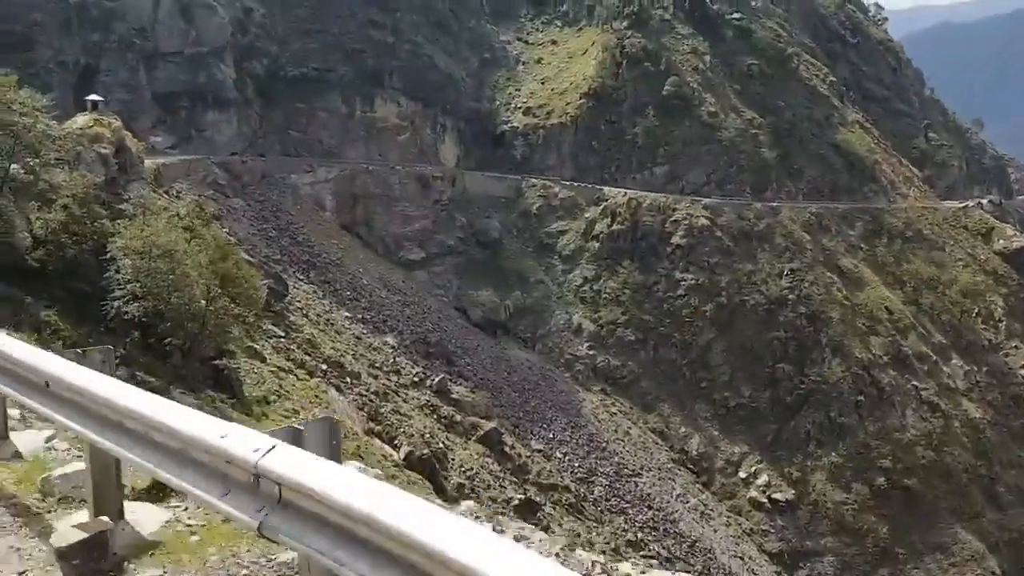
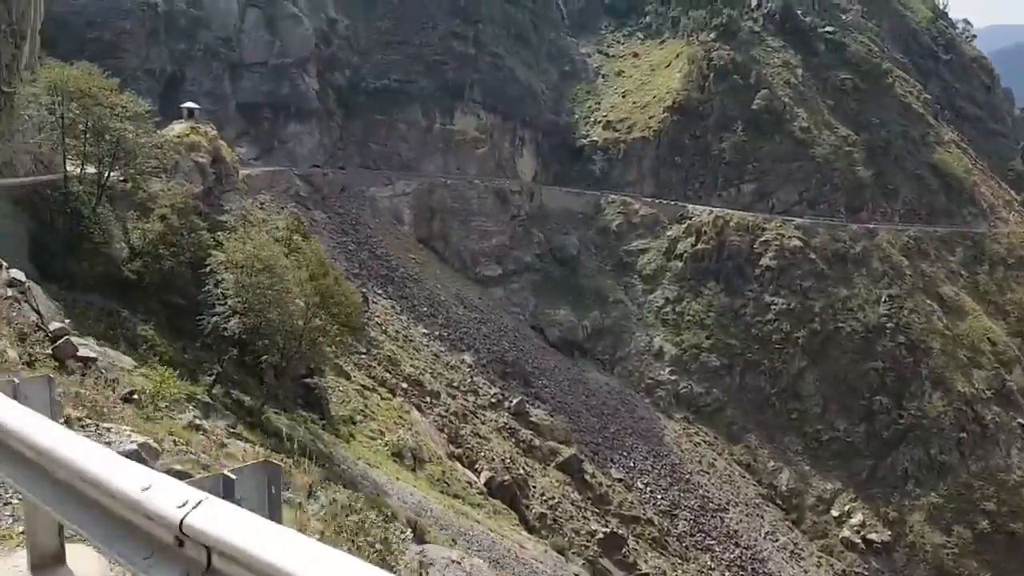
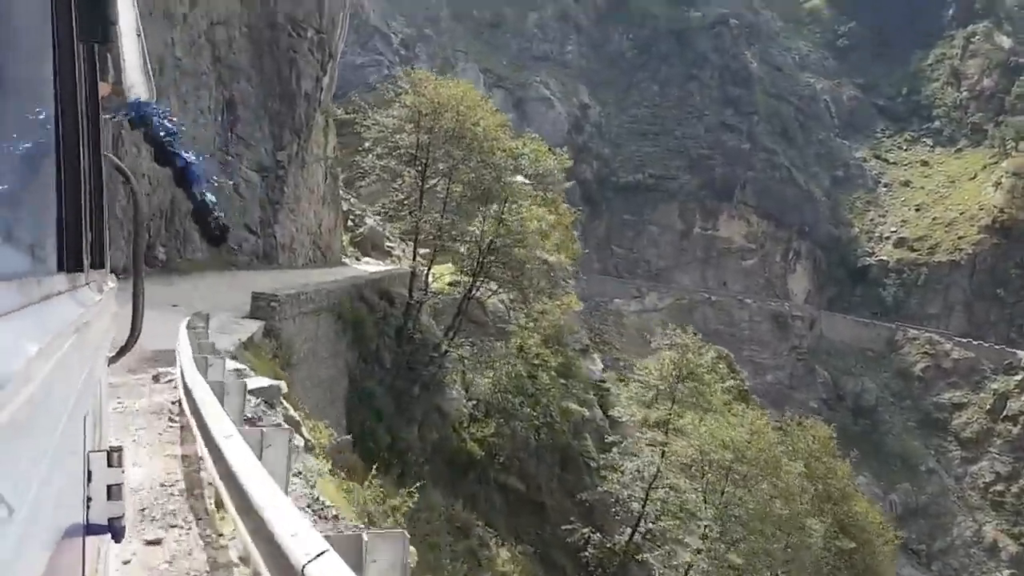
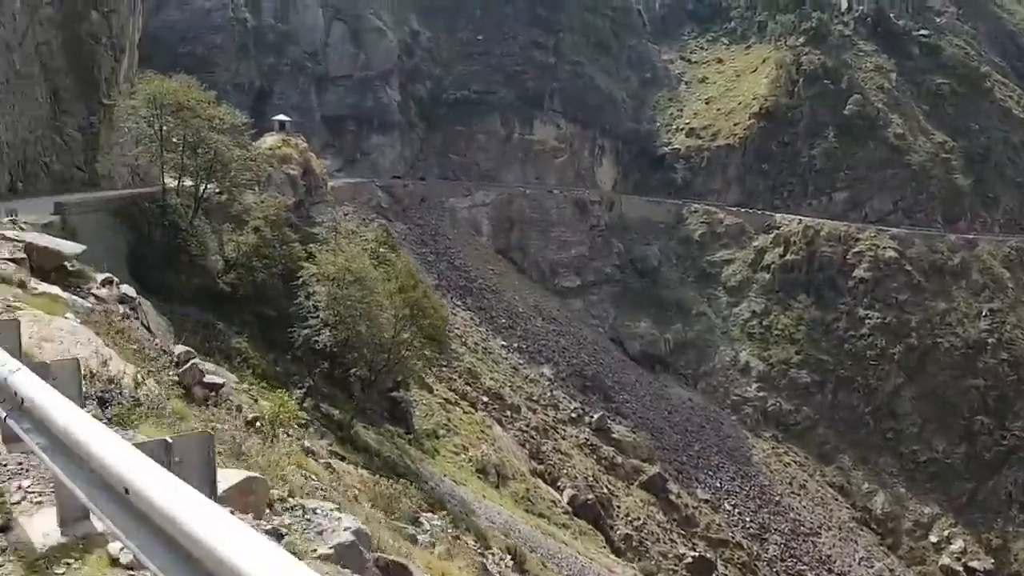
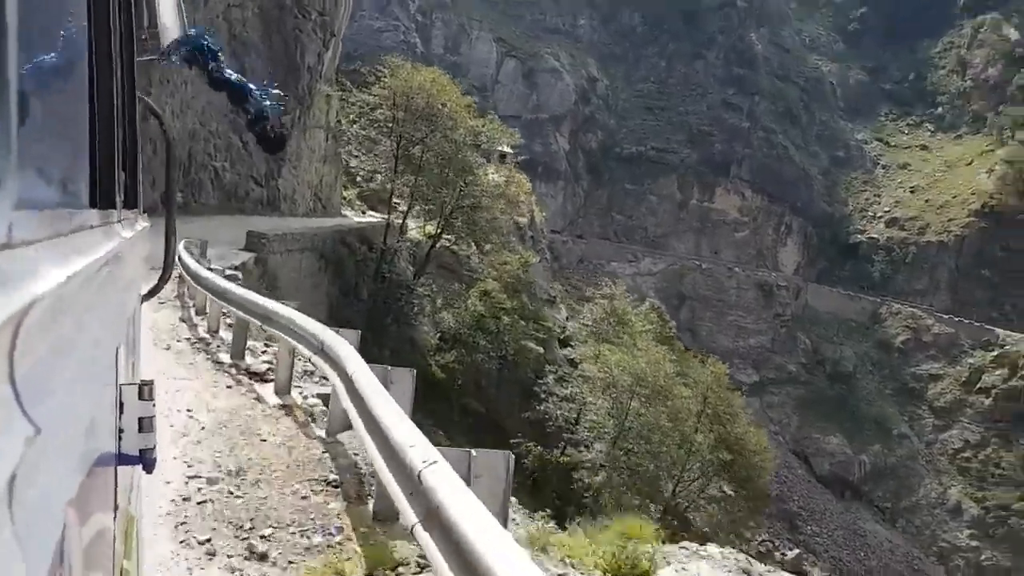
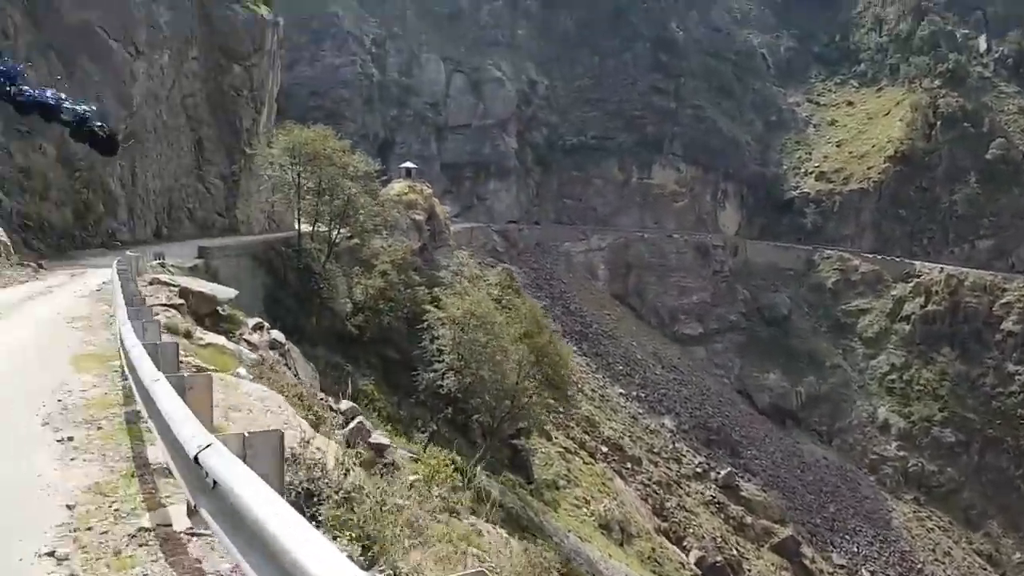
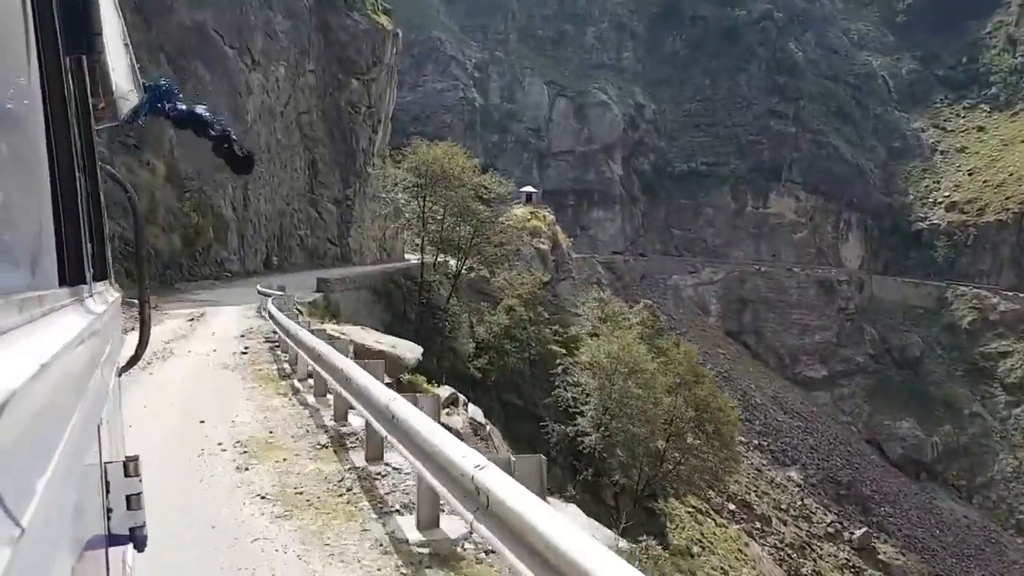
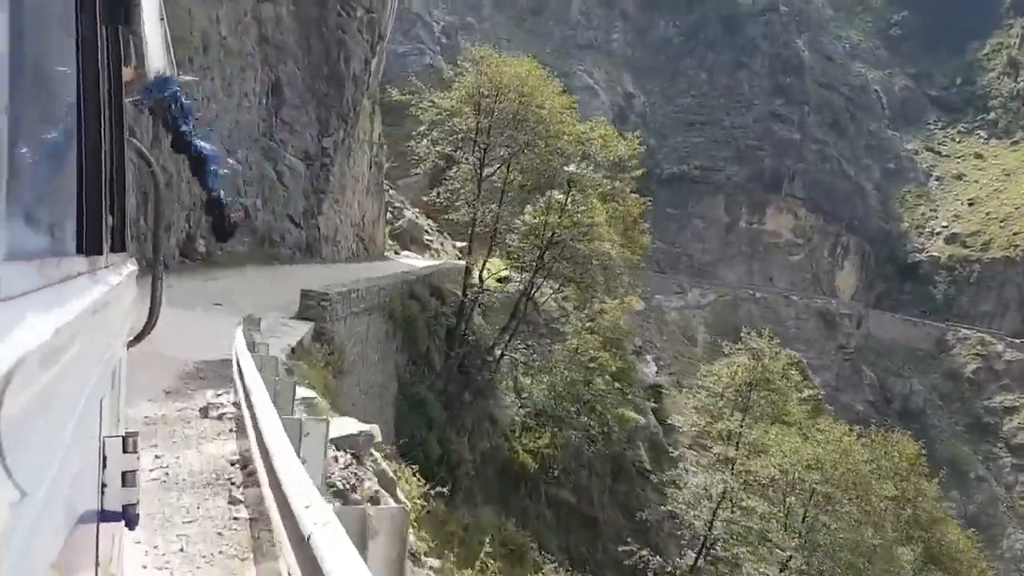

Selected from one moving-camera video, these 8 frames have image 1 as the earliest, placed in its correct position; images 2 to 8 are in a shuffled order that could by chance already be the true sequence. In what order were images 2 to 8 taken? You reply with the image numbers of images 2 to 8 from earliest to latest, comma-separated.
2, 4, 6, 7, 5, 3, 8
